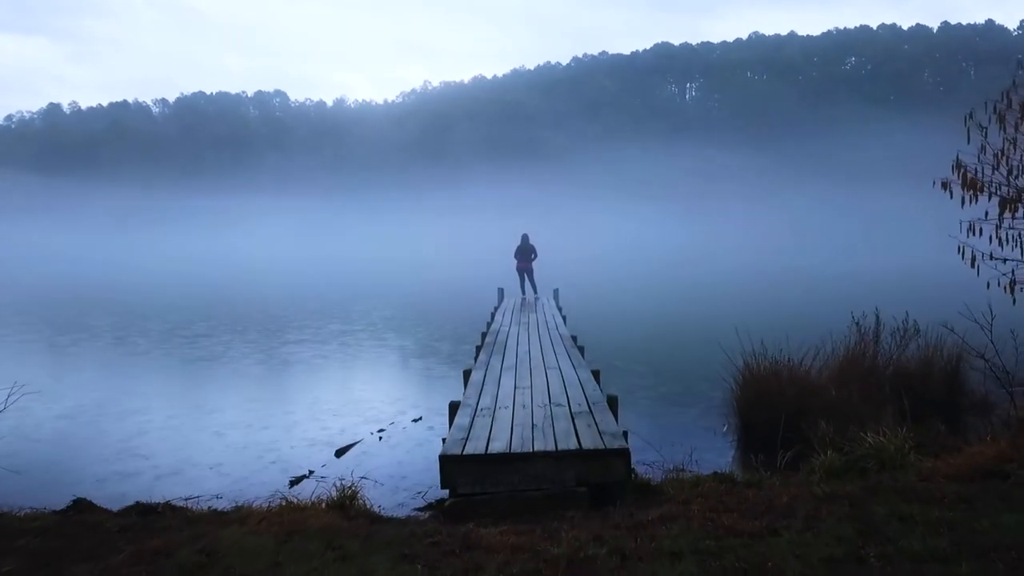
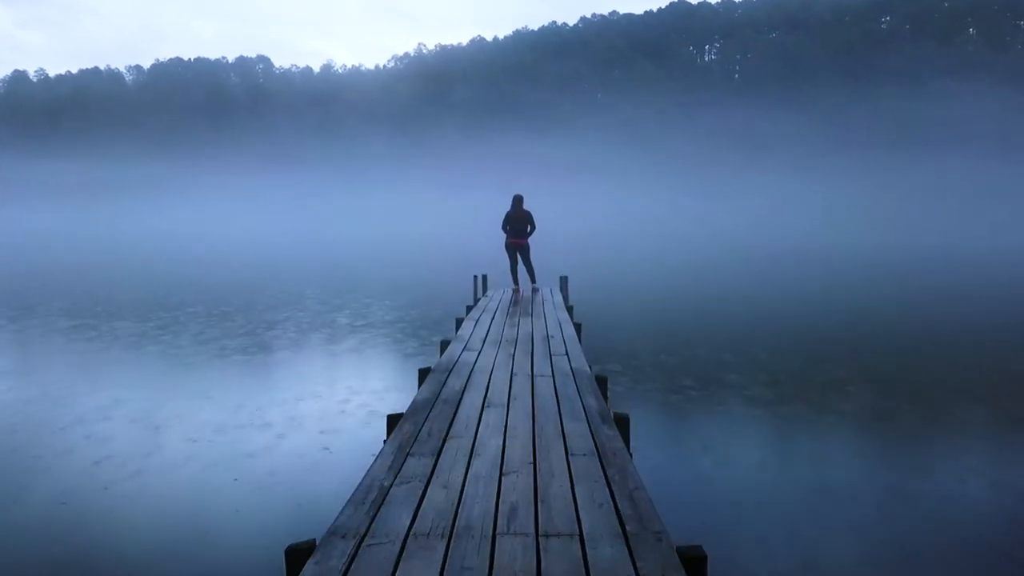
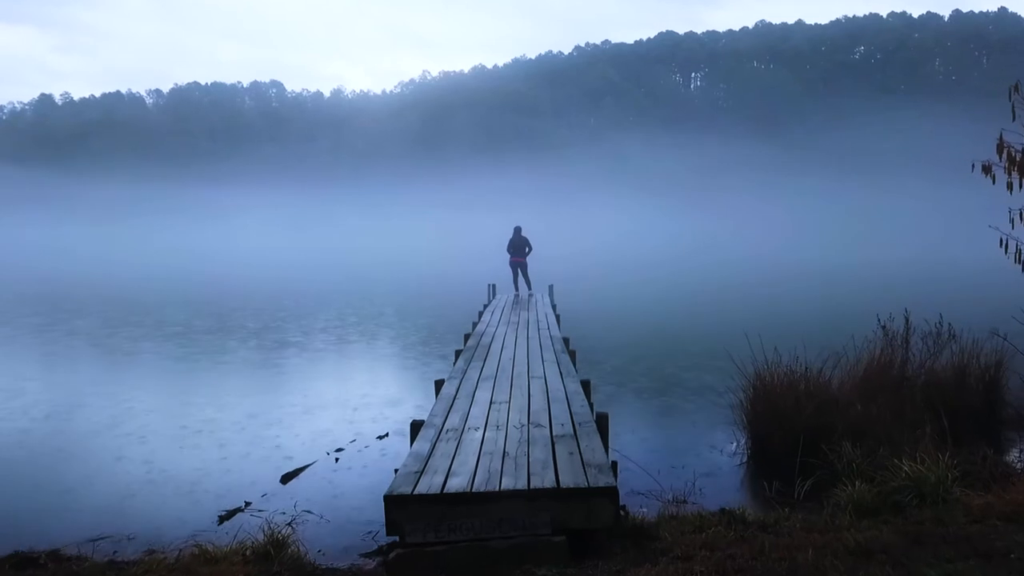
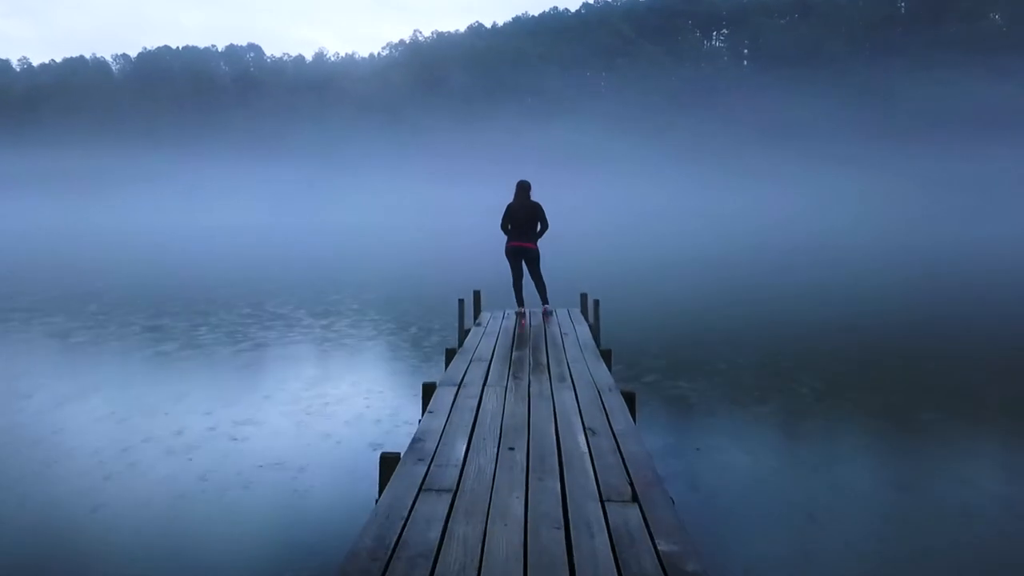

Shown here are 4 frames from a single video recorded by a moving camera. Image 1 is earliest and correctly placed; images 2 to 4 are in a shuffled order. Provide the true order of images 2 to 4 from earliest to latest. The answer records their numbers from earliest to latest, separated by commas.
3, 2, 4
